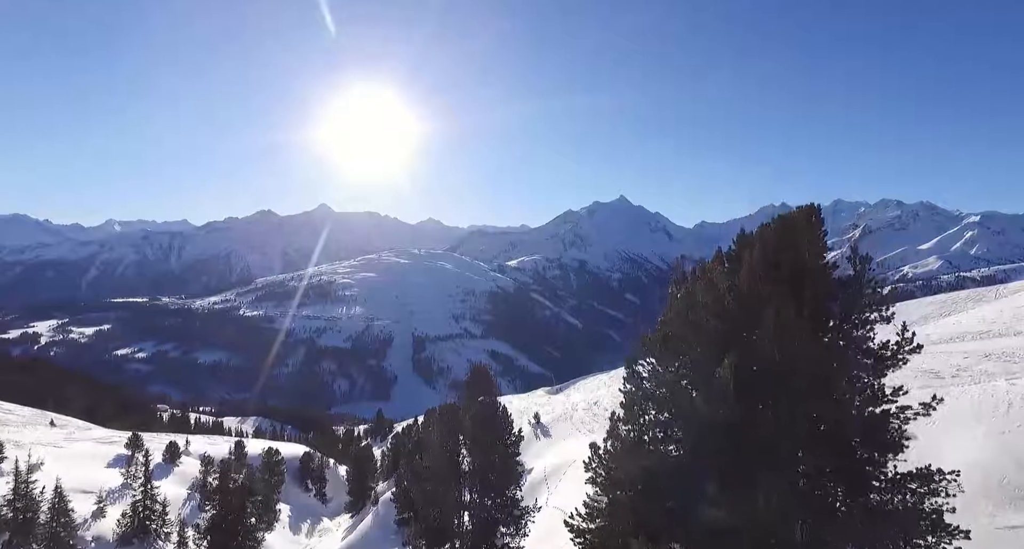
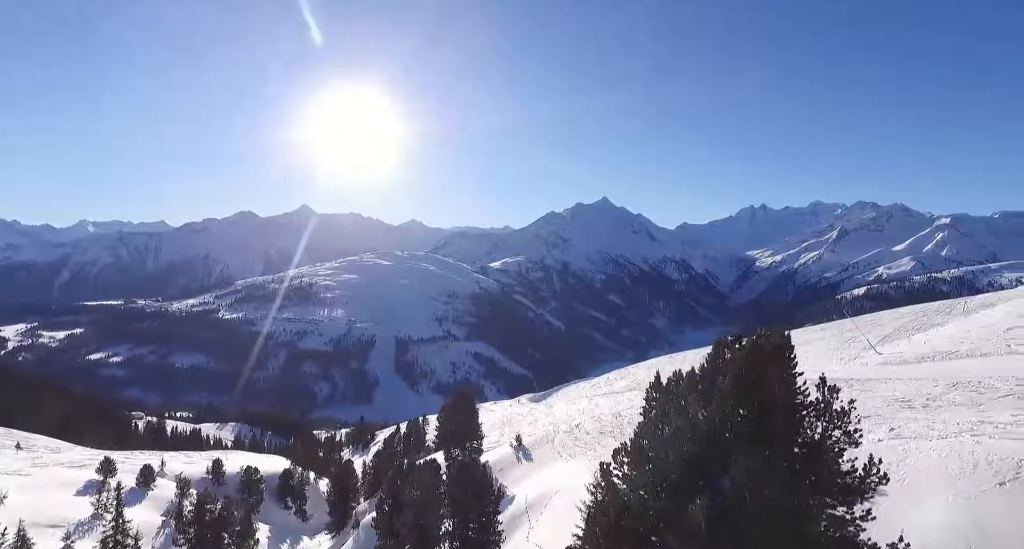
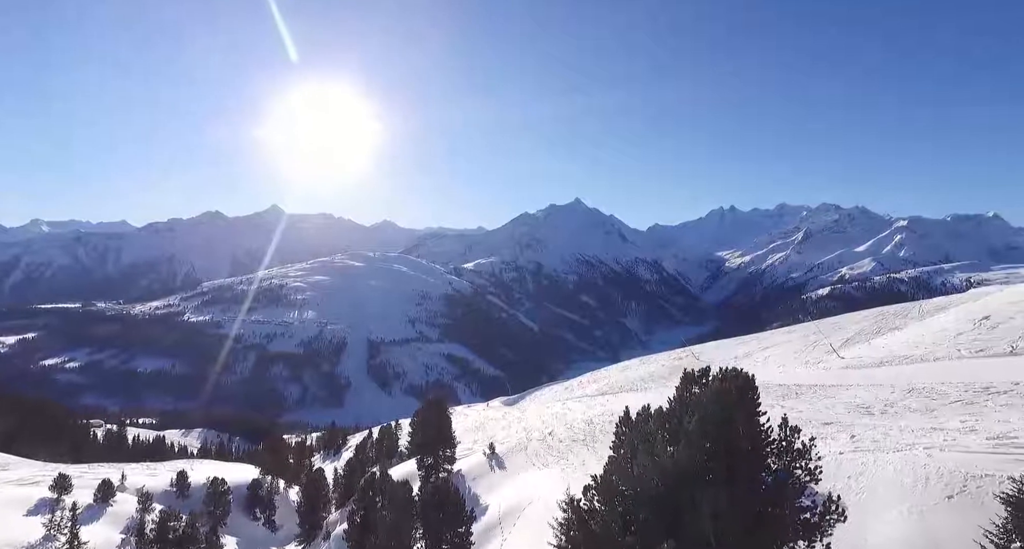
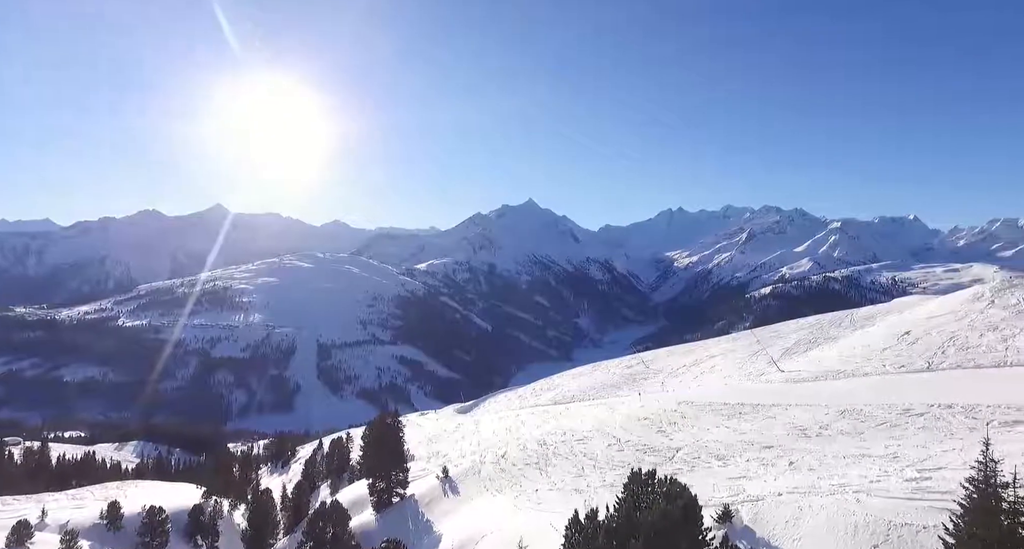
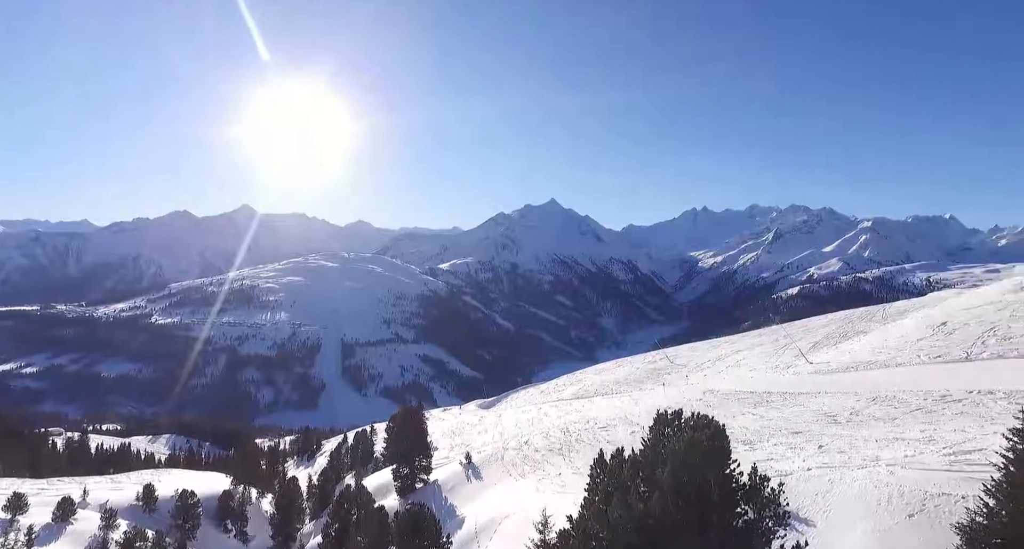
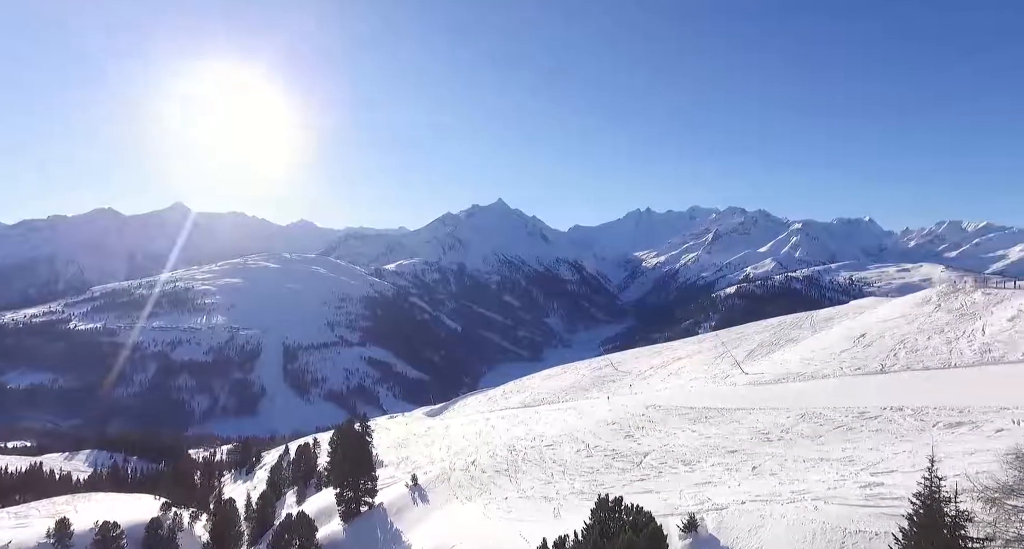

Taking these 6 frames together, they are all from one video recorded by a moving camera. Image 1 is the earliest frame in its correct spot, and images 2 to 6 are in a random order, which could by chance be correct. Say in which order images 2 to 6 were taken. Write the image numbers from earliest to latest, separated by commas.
2, 3, 5, 4, 6
